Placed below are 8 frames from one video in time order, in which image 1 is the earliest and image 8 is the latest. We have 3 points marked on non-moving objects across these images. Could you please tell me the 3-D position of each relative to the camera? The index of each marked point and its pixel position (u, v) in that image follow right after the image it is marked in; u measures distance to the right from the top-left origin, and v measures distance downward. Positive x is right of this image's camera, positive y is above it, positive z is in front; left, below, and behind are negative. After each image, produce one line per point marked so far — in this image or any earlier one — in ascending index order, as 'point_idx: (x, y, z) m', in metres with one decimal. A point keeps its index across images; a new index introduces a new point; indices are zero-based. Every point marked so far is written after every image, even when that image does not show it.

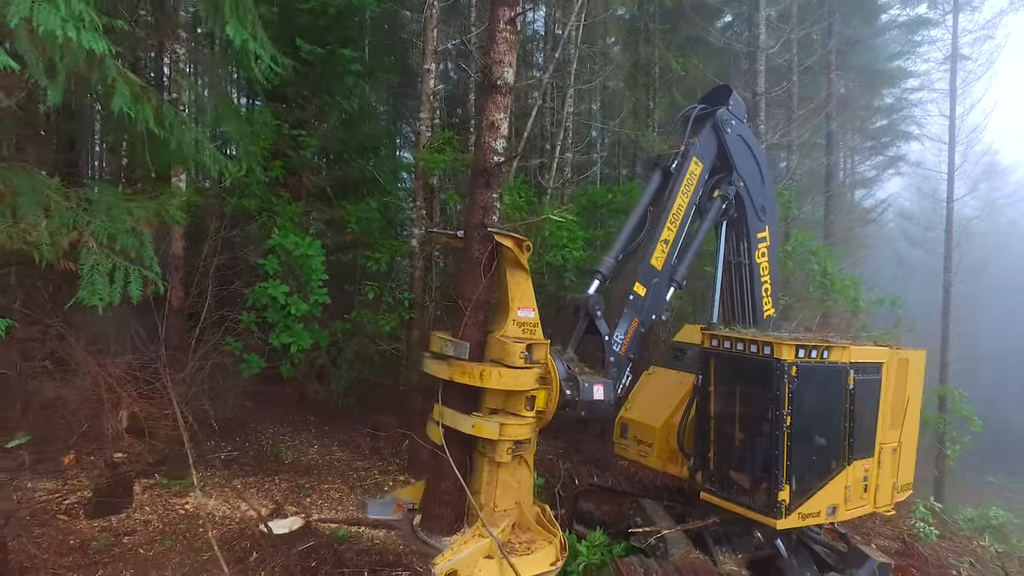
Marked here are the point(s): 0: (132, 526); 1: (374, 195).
0: (-2.5, -1.5, +4.7) m
1: (-1.5, +1.0, +7.6) m
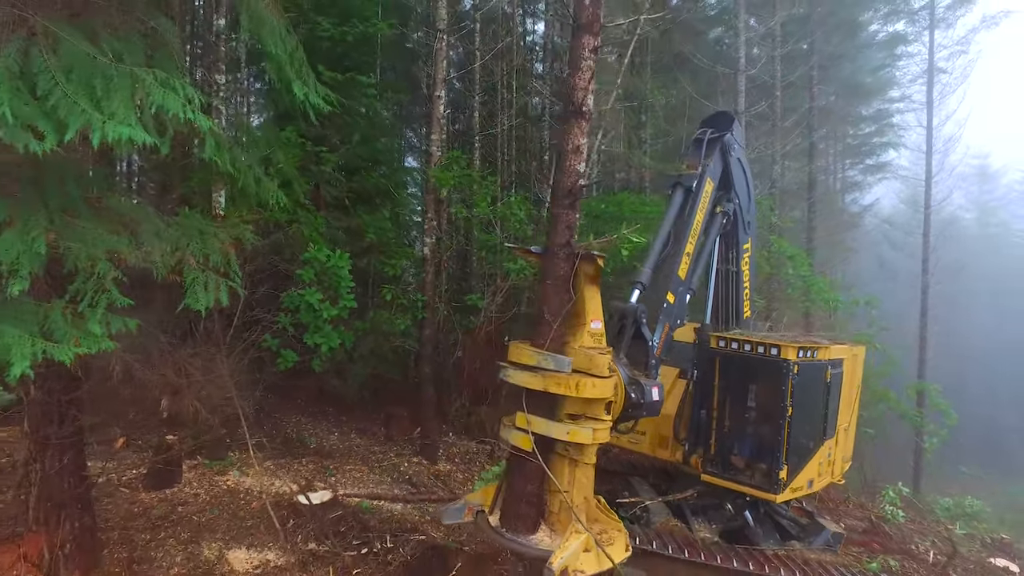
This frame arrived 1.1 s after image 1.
0: (-2.5, -1.5, +5.4) m
1: (-1.5, +1.0, +8.3) m
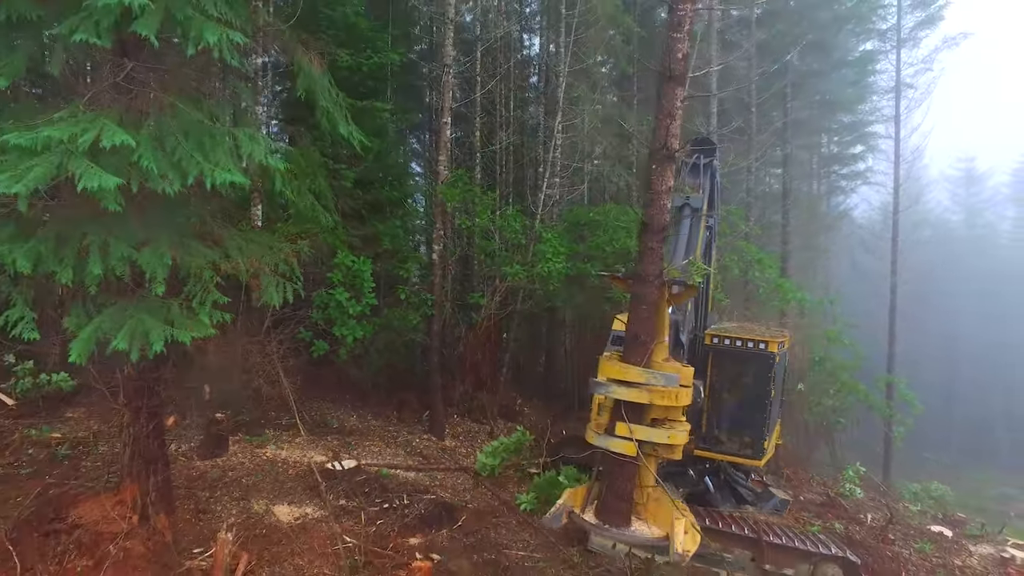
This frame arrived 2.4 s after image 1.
0: (-2.5, -1.6, +6.5) m
1: (-1.5, +0.9, +9.3) m
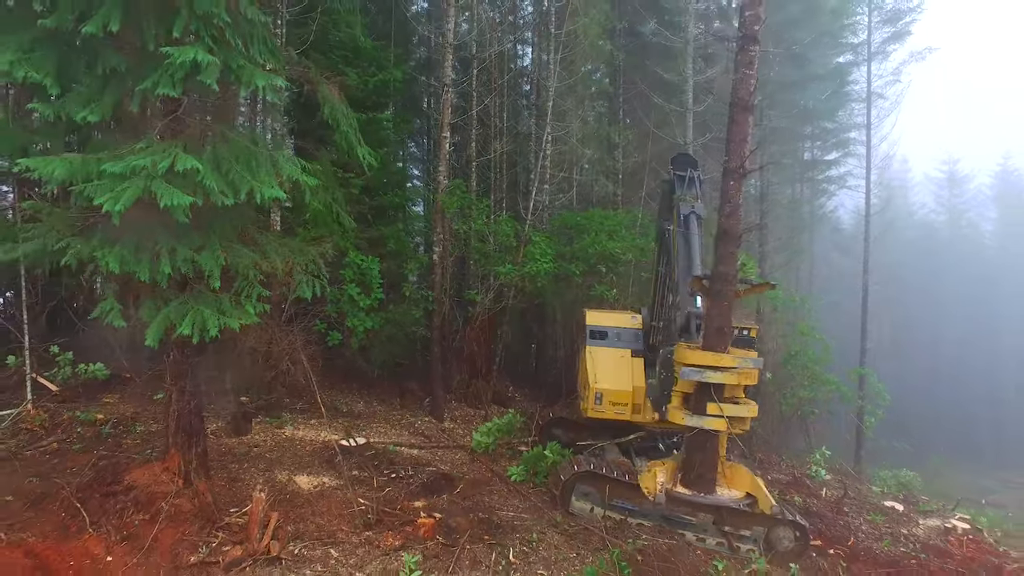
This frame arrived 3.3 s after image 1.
0: (-2.6, -1.5, +7.3) m
1: (-1.6, +1.0, +10.1) m
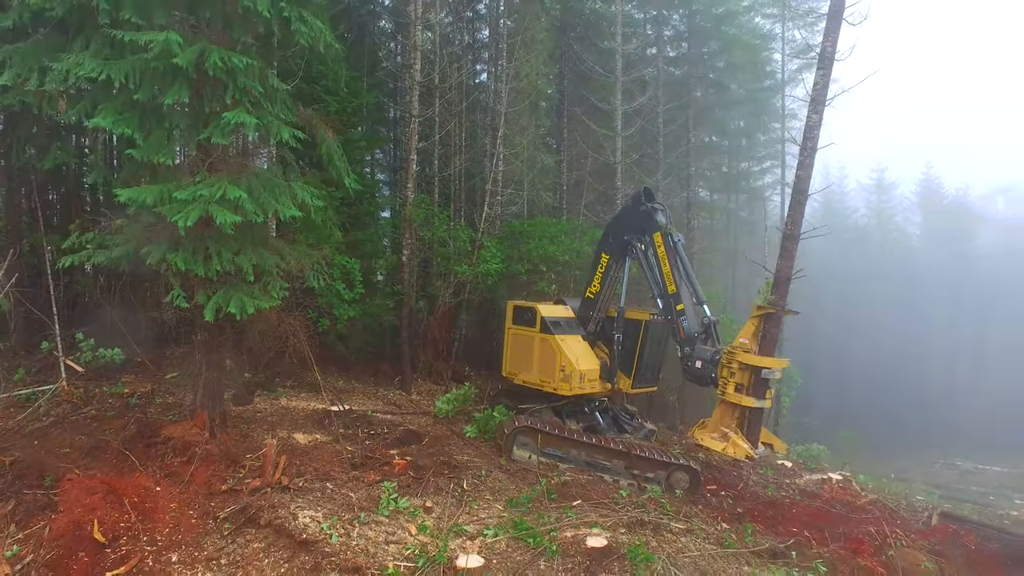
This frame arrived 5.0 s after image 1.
0: (-3.1, -1.5, +8.9) m
1: (-2.3, +1.0, +11.8) m
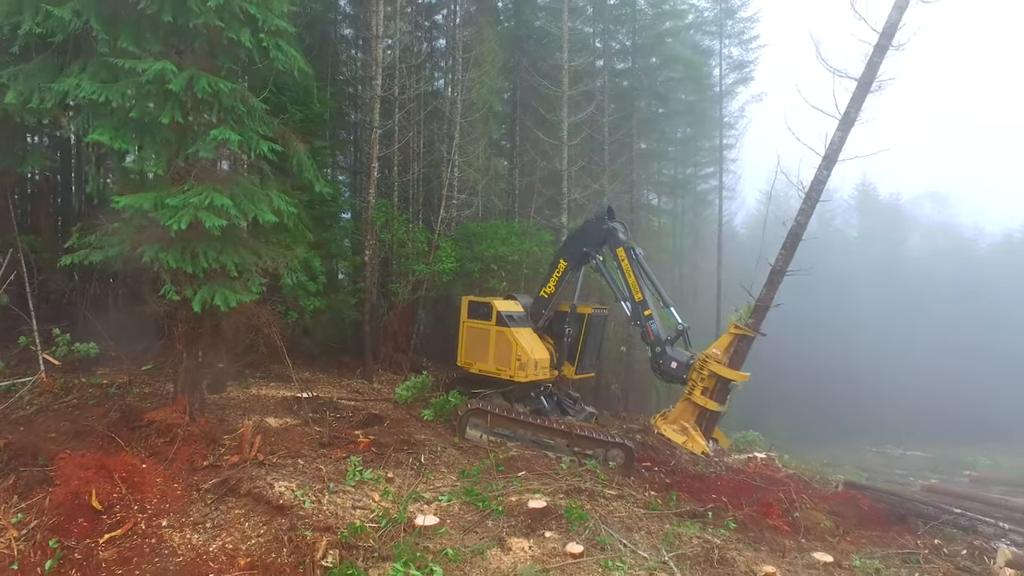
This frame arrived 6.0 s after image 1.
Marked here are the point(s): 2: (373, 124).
0: (-3.8, -1.4, +9.7) m
1: (-3.1, +1.1, +12.6) m
2: (-2.5, +2.9, +12.7) m
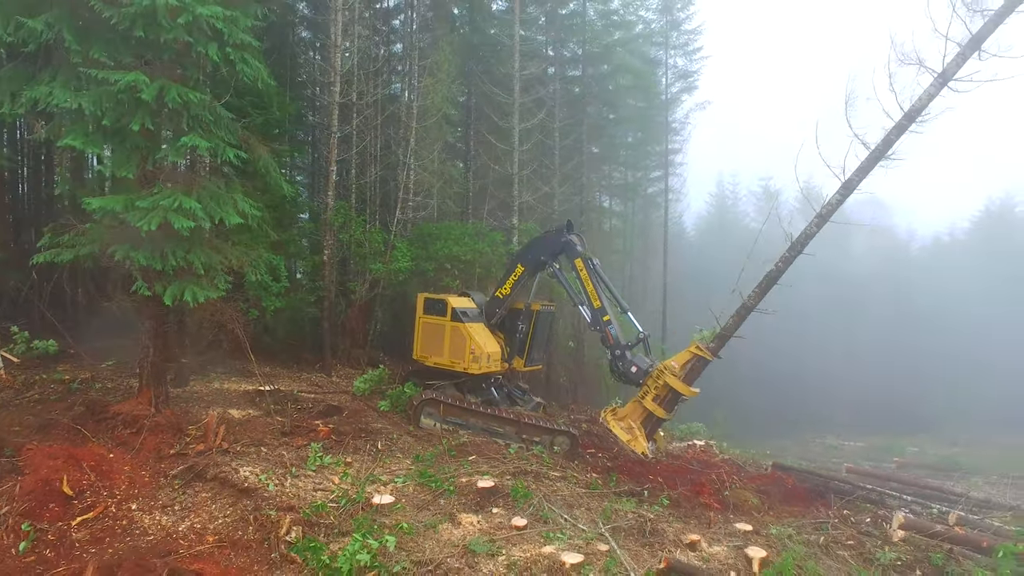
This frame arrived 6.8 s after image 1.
0: (-4.4, -1.4, +10.1) m
1: (-4.0, +1.1, +13.1) m
2: (-3.3, +3.0, +13.2) m
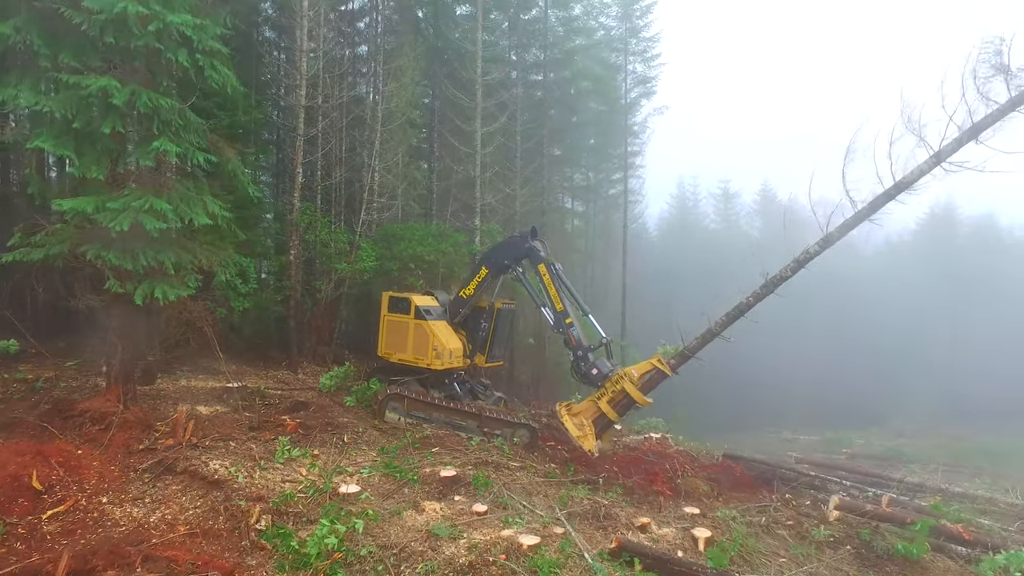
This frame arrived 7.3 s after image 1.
0: (-5.0, -1.4, +10.3) m
1: (-4.6, +1.1, +13.3) m
2: (-4.0, +3.0, +13.4) m
